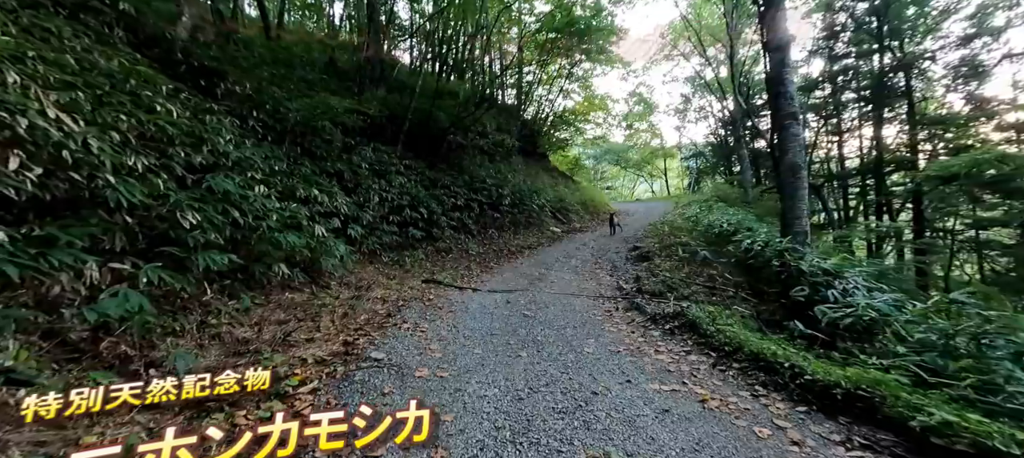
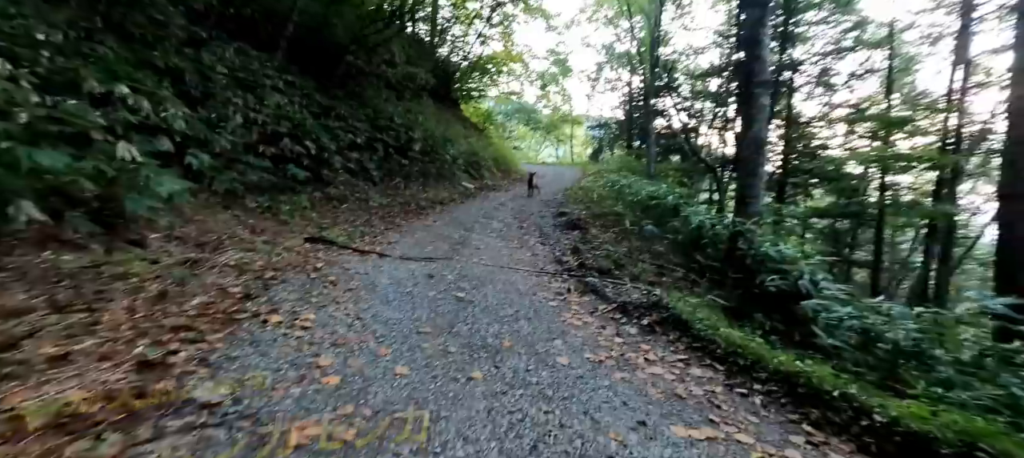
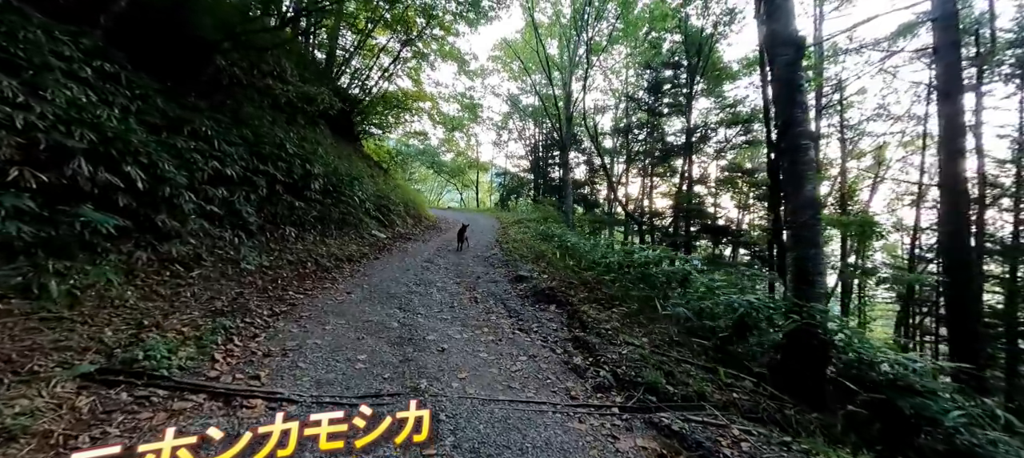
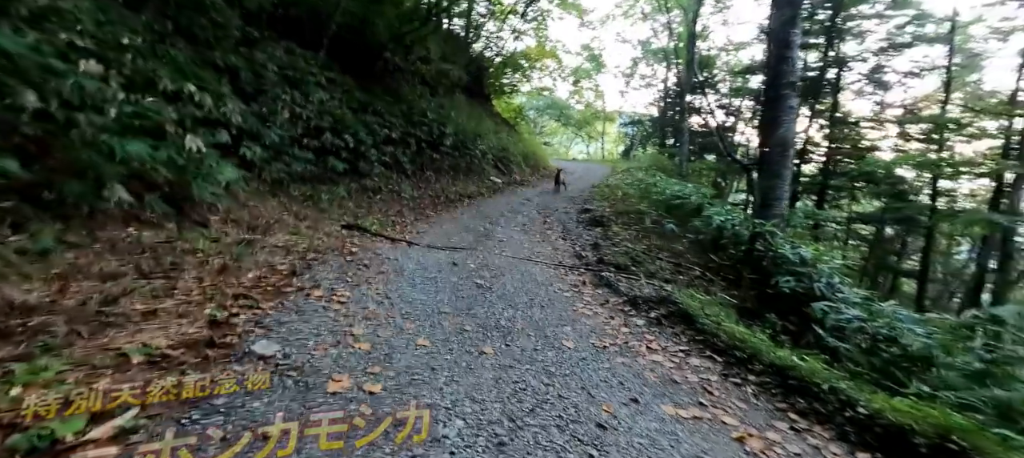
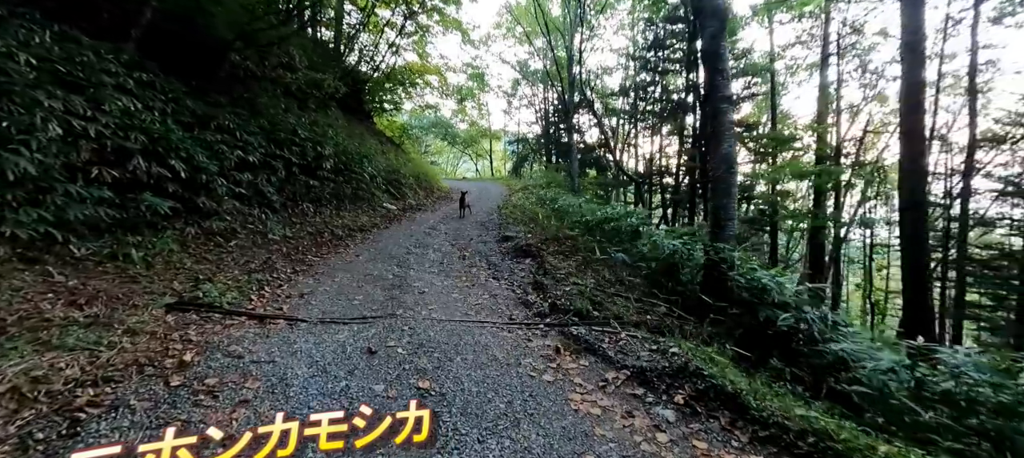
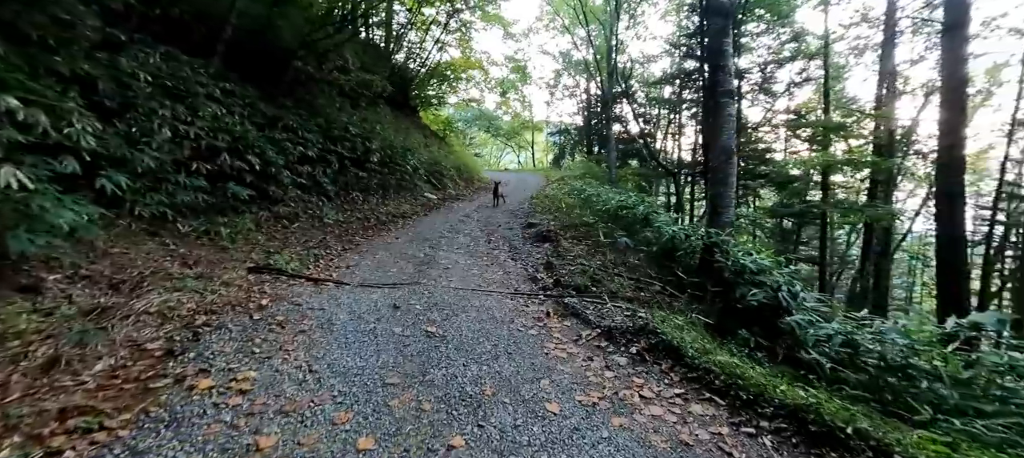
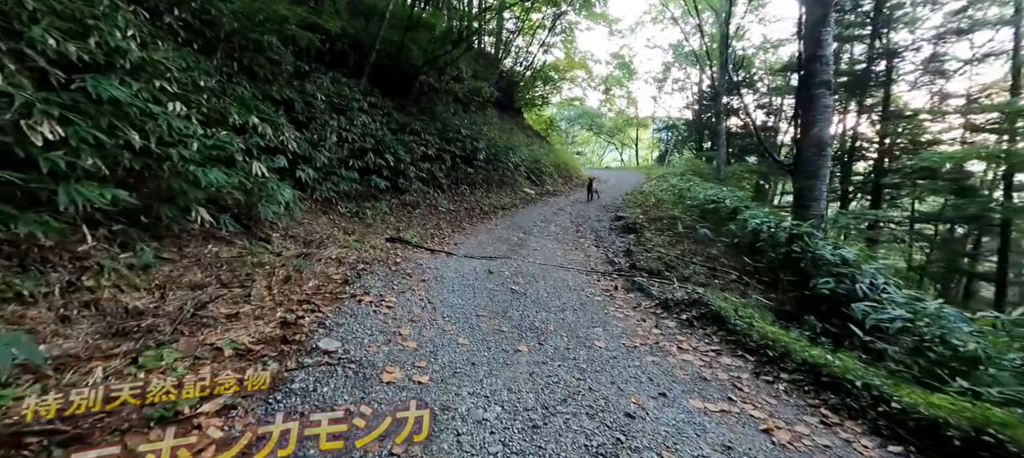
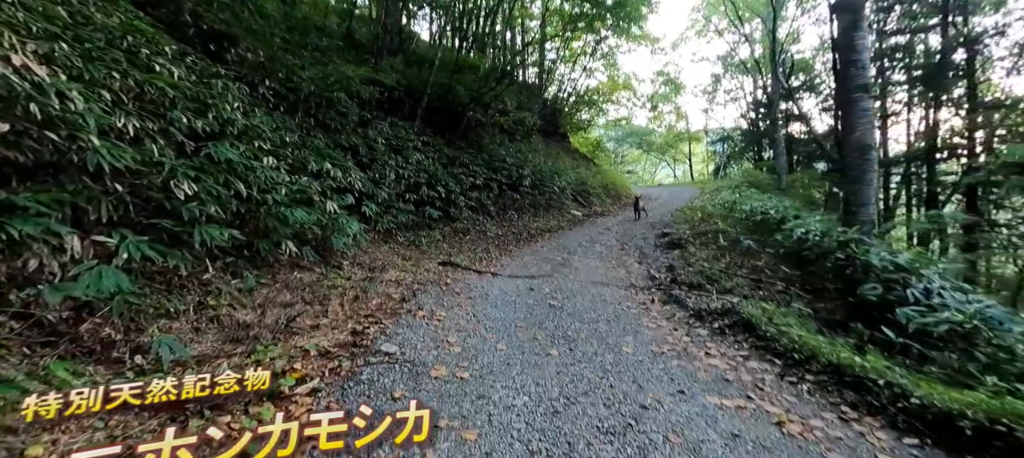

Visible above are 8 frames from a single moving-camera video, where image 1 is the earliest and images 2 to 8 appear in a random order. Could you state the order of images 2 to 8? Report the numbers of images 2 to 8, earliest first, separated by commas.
8, 7, 4, 2, 6, 5, 3
